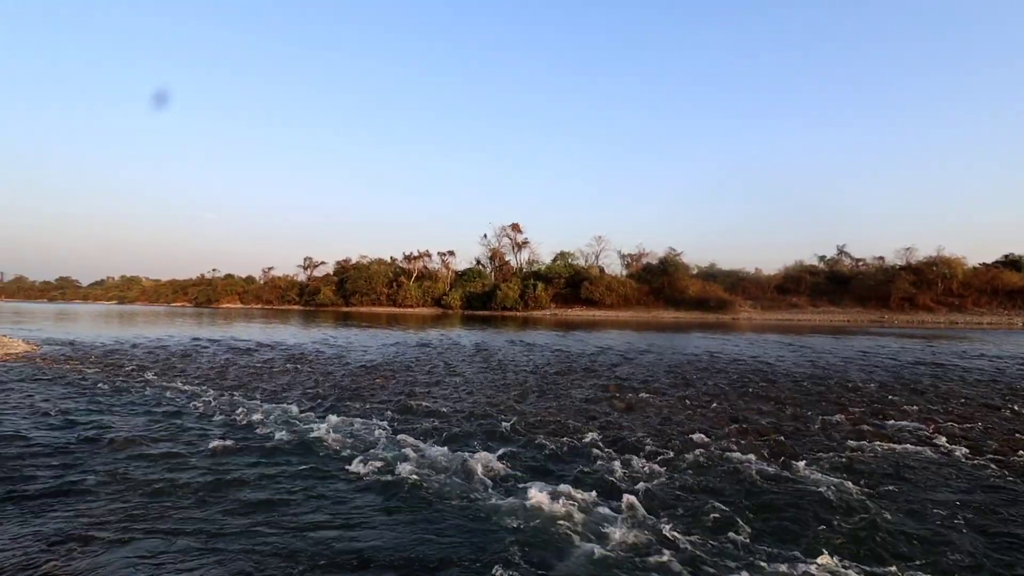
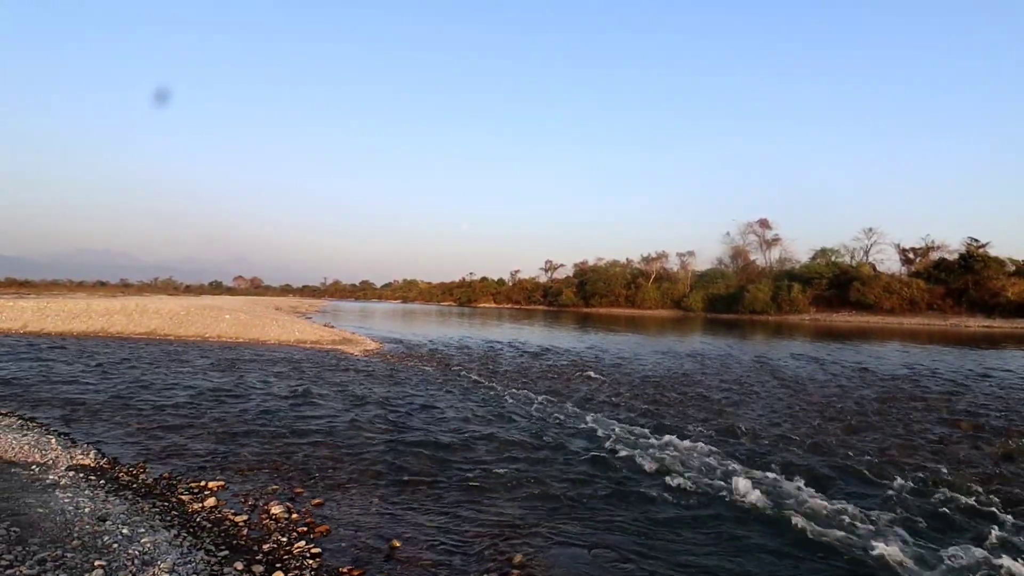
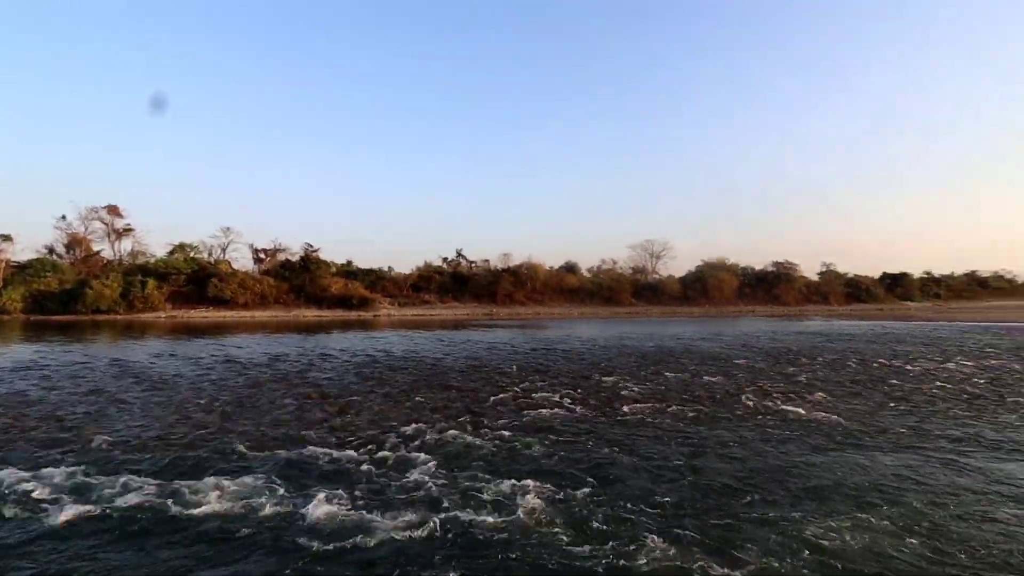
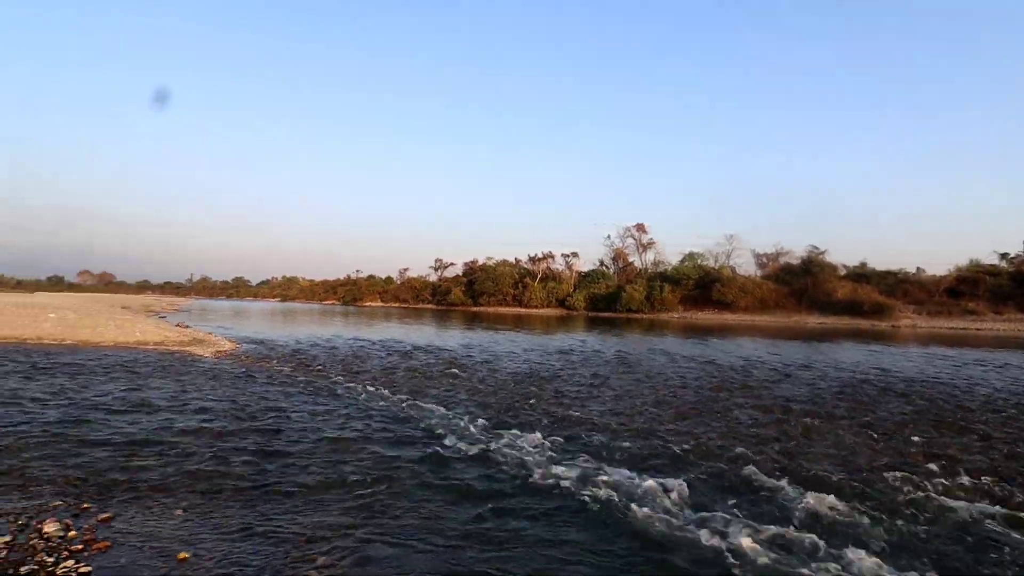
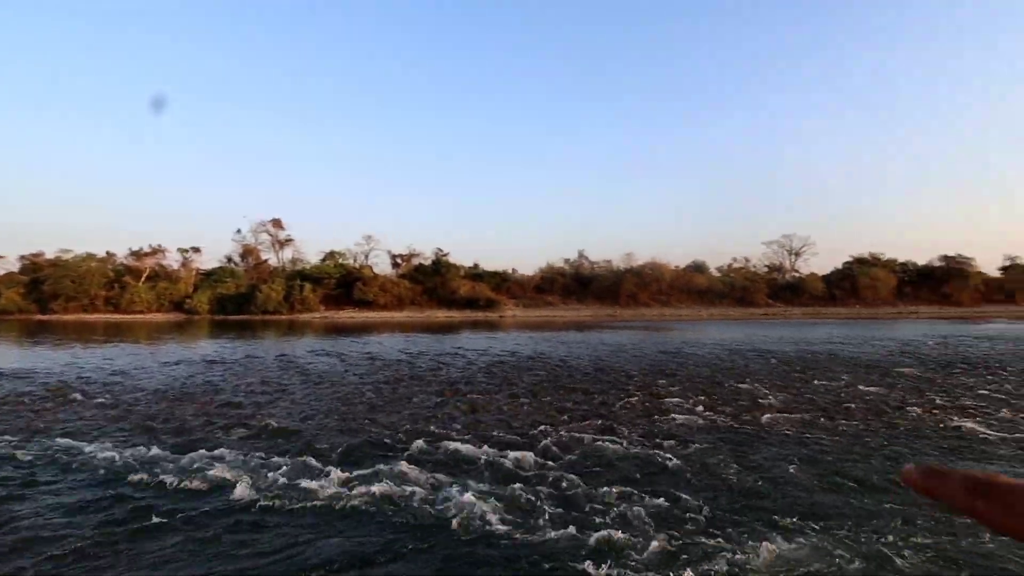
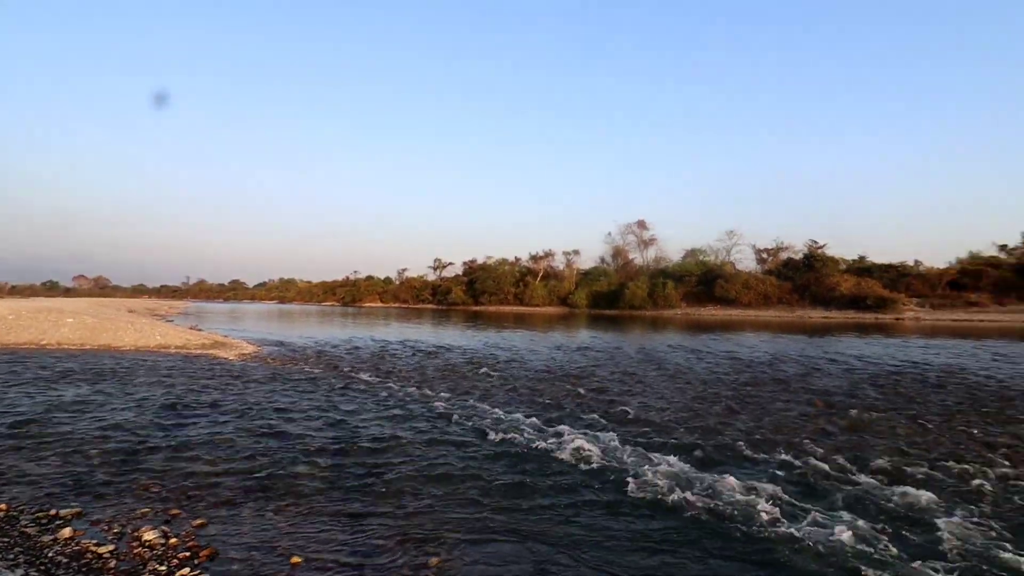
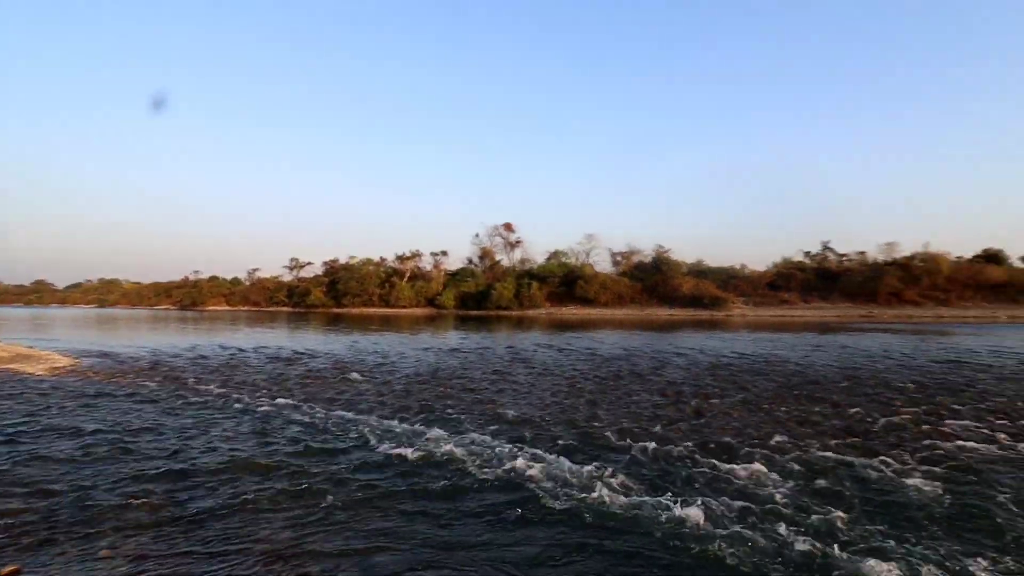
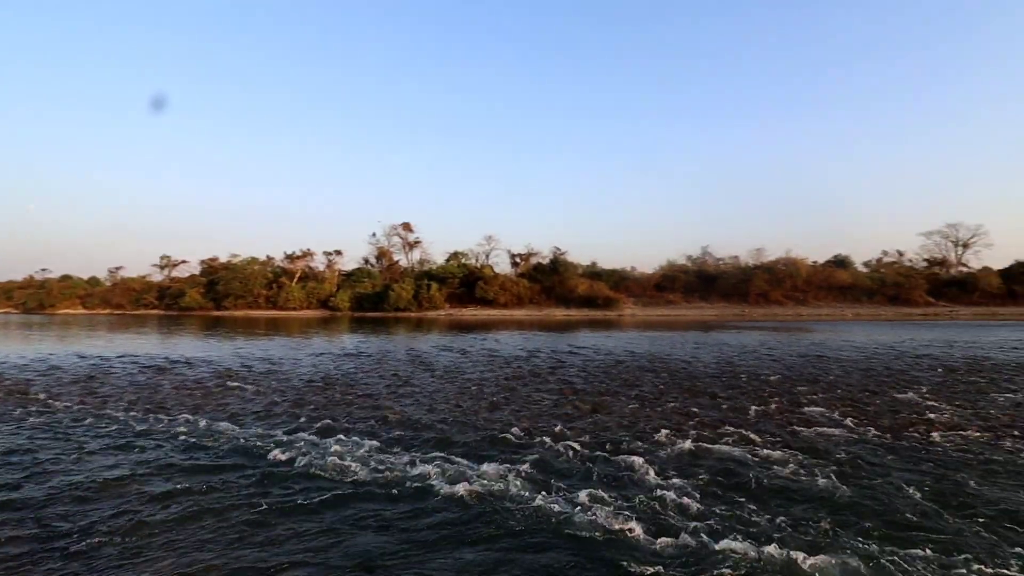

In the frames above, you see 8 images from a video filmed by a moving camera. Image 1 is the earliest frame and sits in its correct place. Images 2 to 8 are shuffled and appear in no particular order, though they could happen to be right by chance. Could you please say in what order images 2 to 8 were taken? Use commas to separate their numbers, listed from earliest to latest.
4, 2, 6, 7, 8, 5, 3
